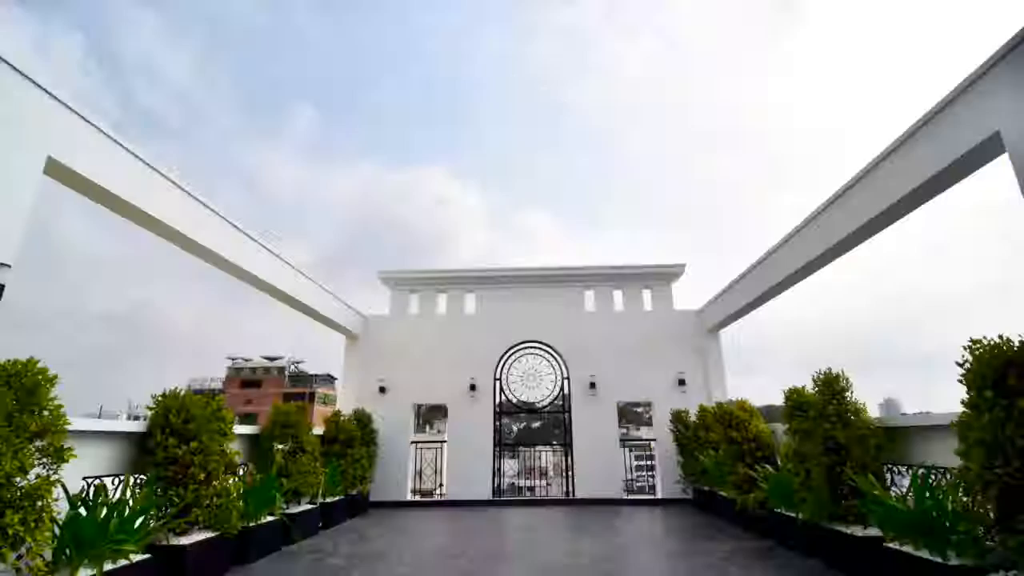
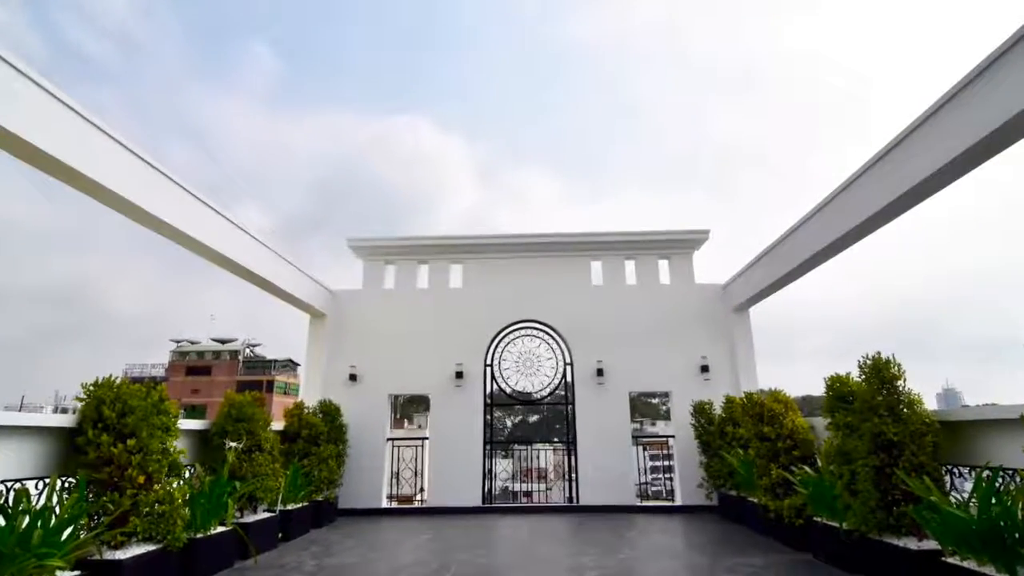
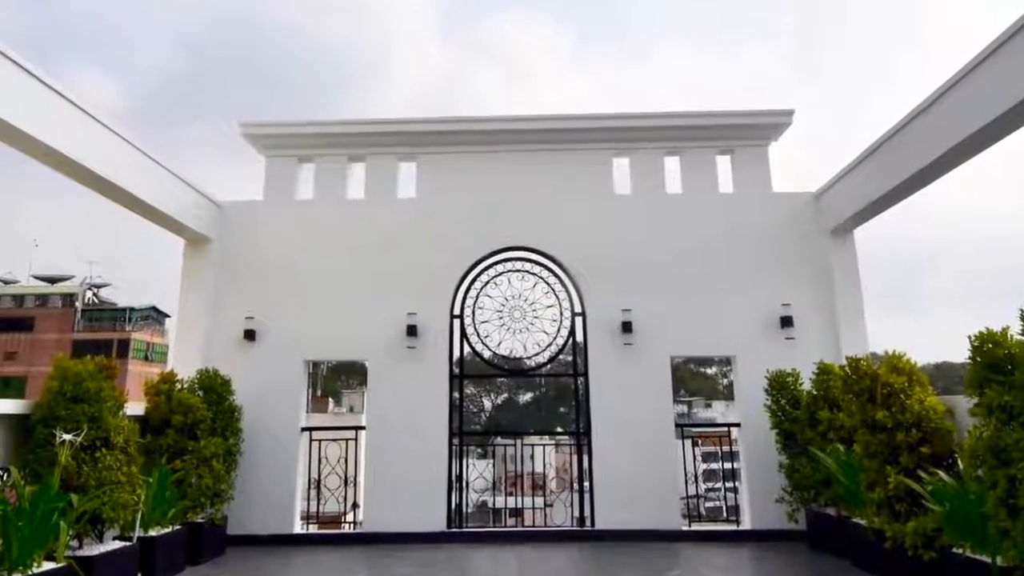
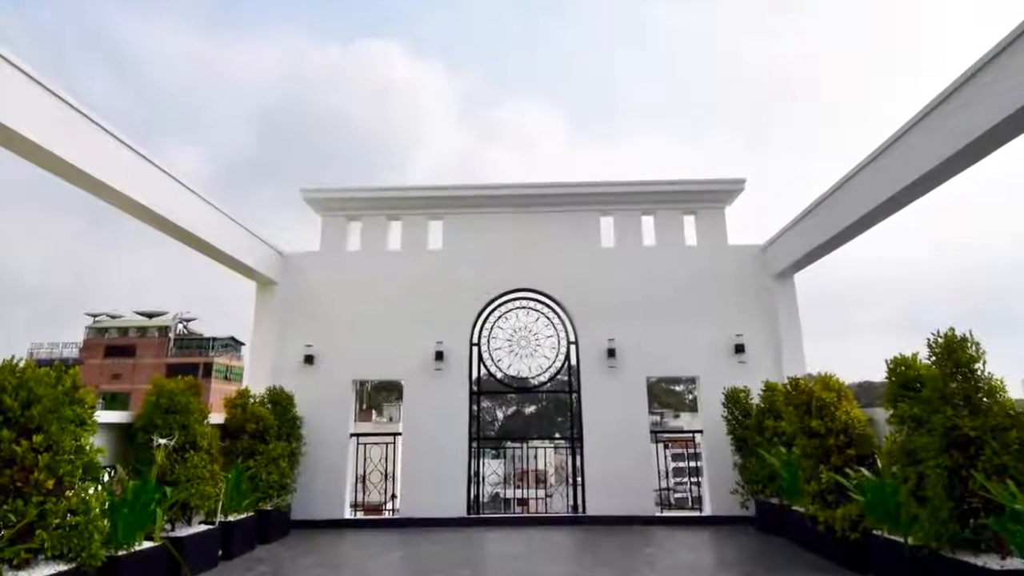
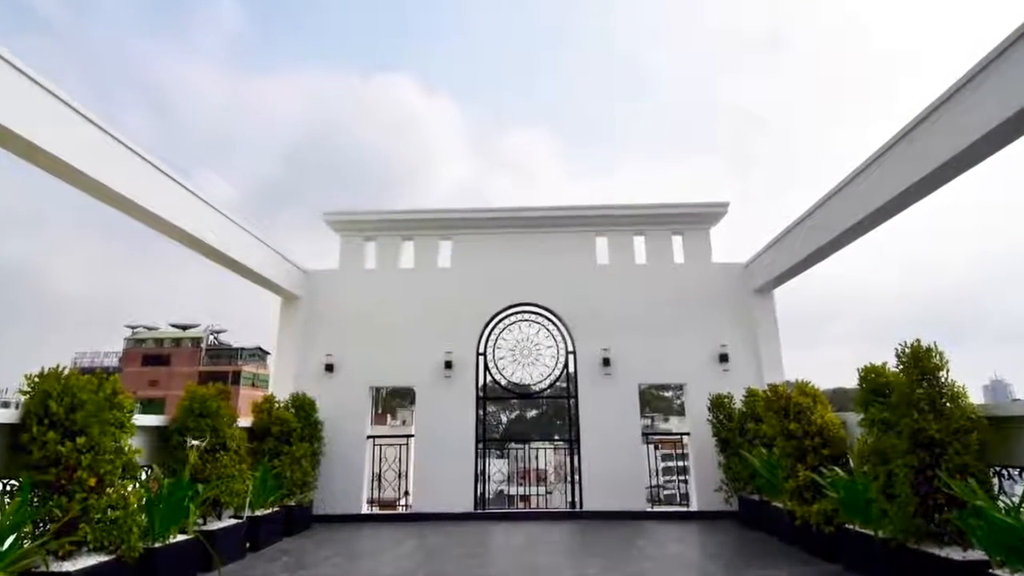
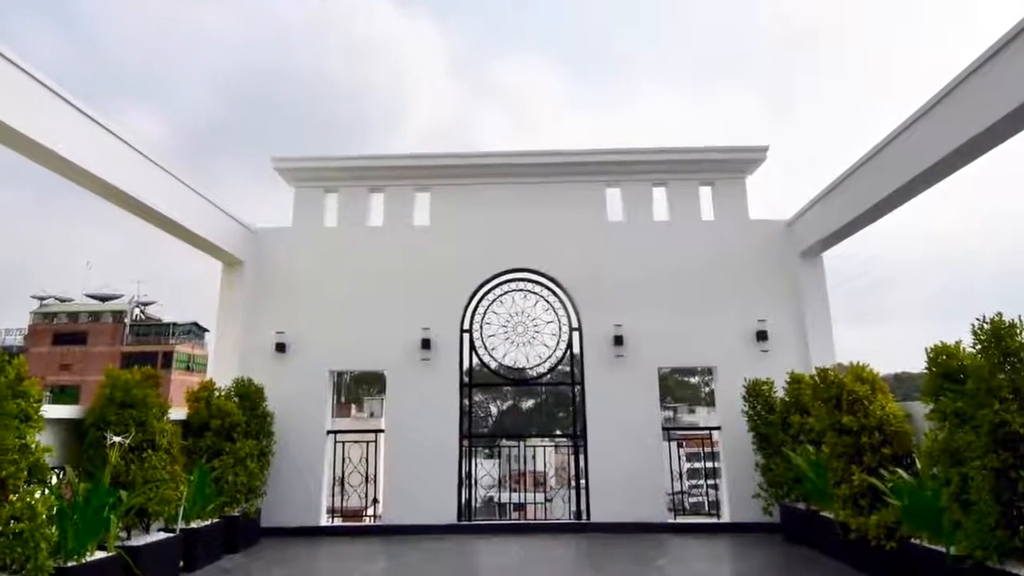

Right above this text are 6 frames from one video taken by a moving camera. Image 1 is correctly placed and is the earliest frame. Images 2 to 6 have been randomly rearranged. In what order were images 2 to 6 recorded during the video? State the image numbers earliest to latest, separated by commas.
2, 5, 4, 6, 3
